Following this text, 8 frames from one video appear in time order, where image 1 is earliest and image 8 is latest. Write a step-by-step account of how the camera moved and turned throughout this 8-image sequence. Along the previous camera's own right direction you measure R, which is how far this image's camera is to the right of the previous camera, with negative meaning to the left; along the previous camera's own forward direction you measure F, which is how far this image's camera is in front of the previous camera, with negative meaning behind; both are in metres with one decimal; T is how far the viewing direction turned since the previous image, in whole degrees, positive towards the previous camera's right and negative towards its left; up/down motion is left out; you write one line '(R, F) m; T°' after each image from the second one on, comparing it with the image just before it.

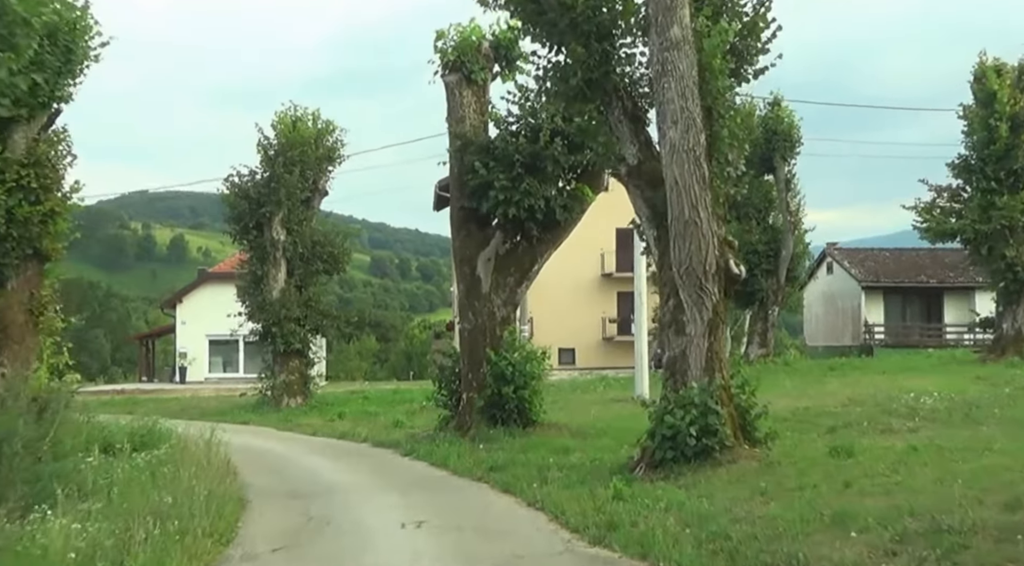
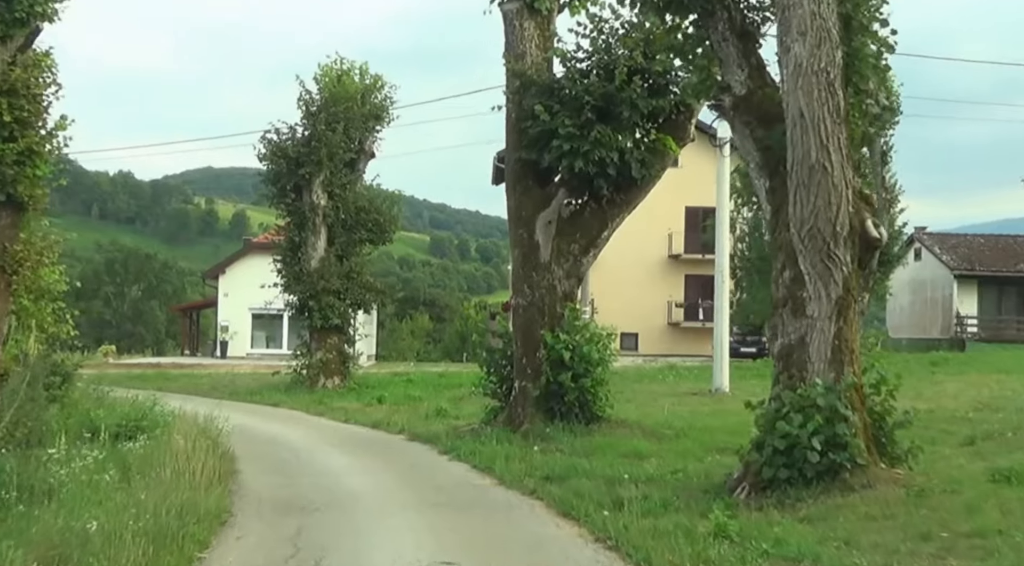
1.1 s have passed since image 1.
(-0.1, +3.0) m; -3°
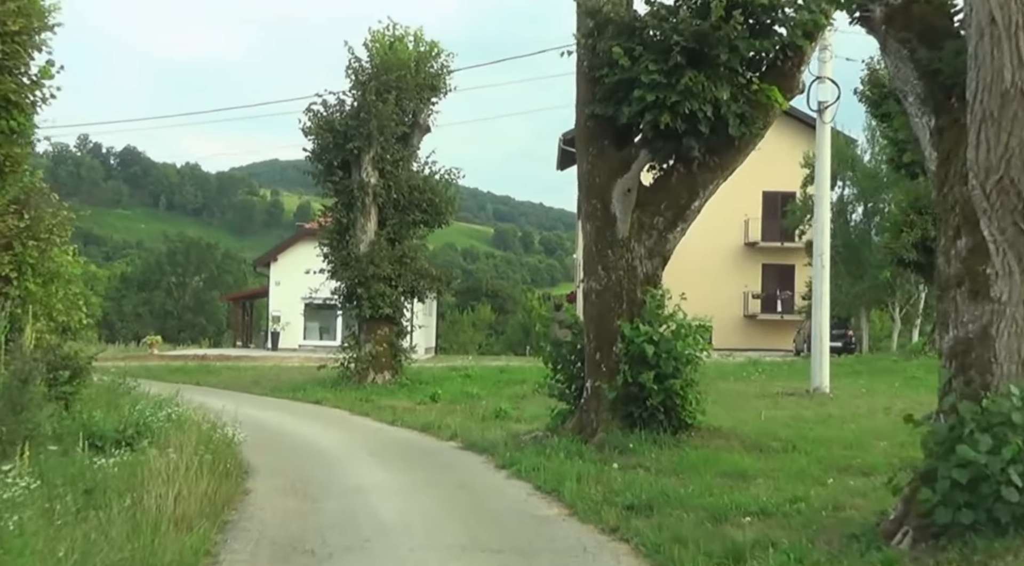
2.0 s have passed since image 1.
(-0.1, +2.5) m; -3°
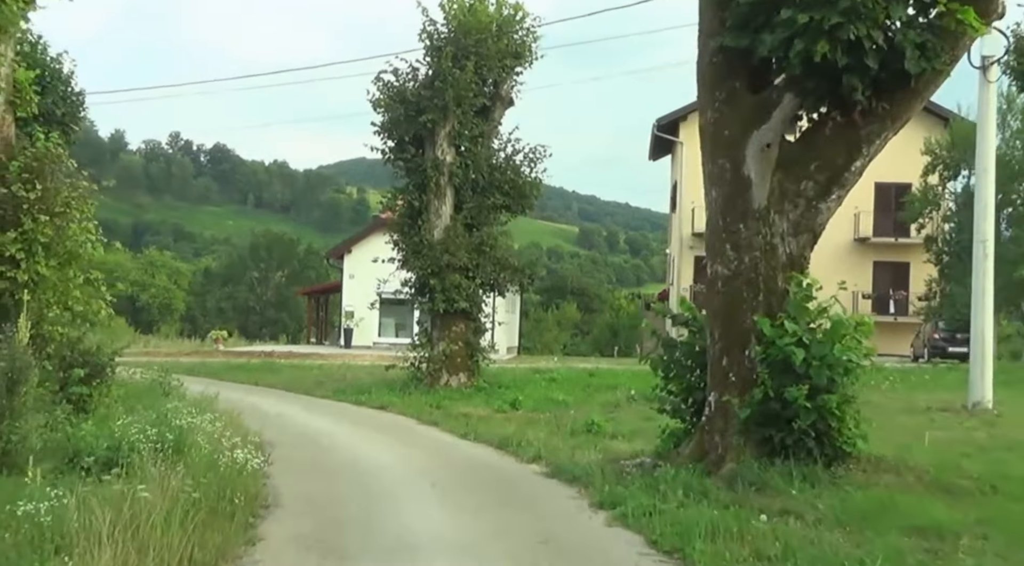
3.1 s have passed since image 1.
(-0.1, +2.9) m; -4°
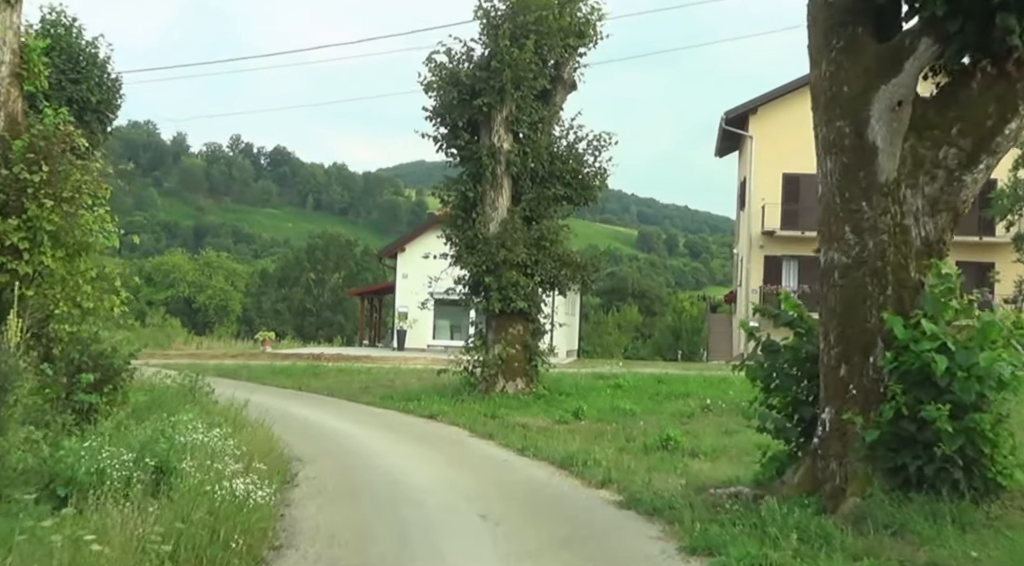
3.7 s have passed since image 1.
(-0.1, +1.8) m; -3°
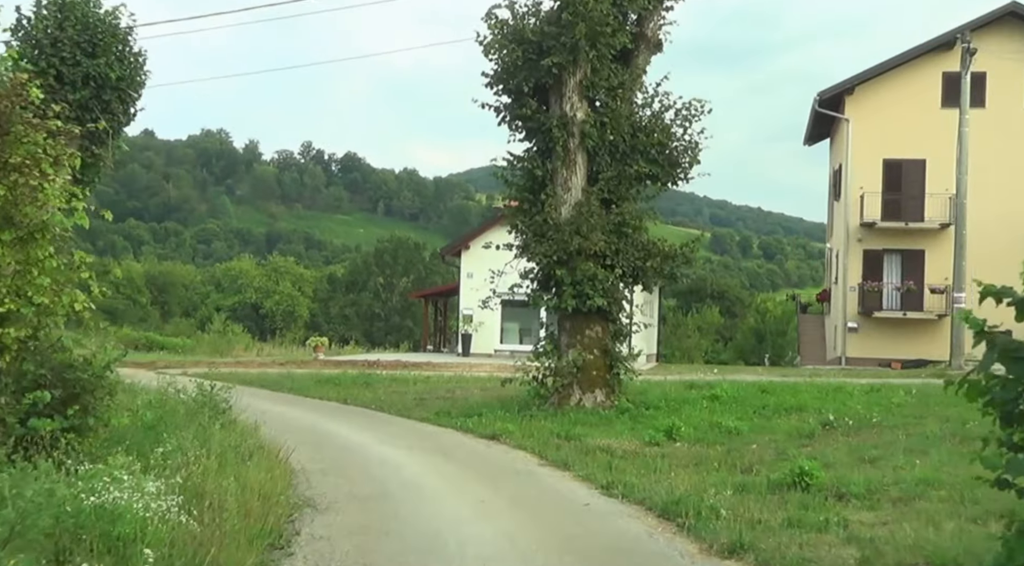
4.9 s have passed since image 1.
(-0.1, +3.2) m; -3°
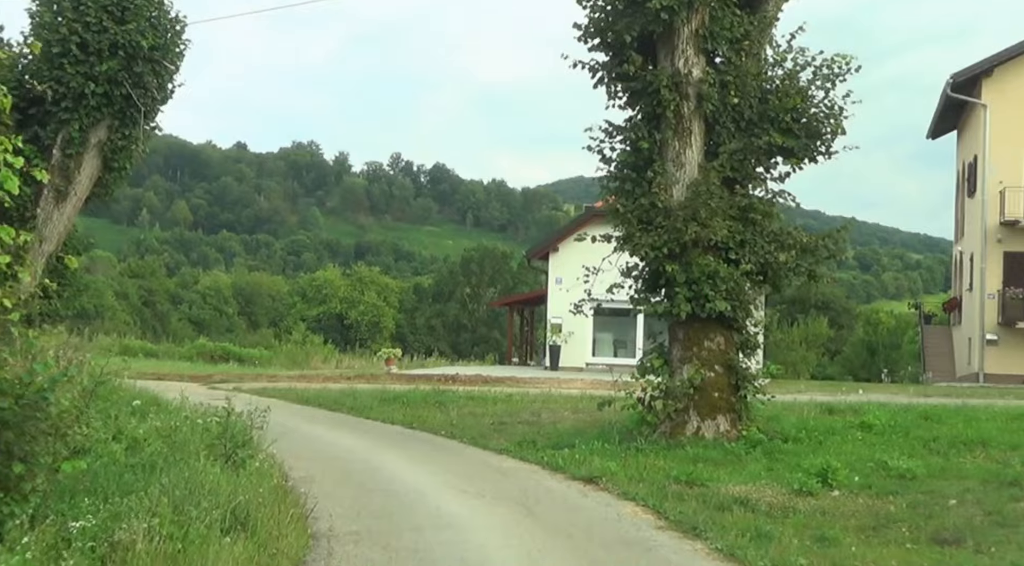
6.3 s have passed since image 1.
(-0.1, +3.4) m; -4°
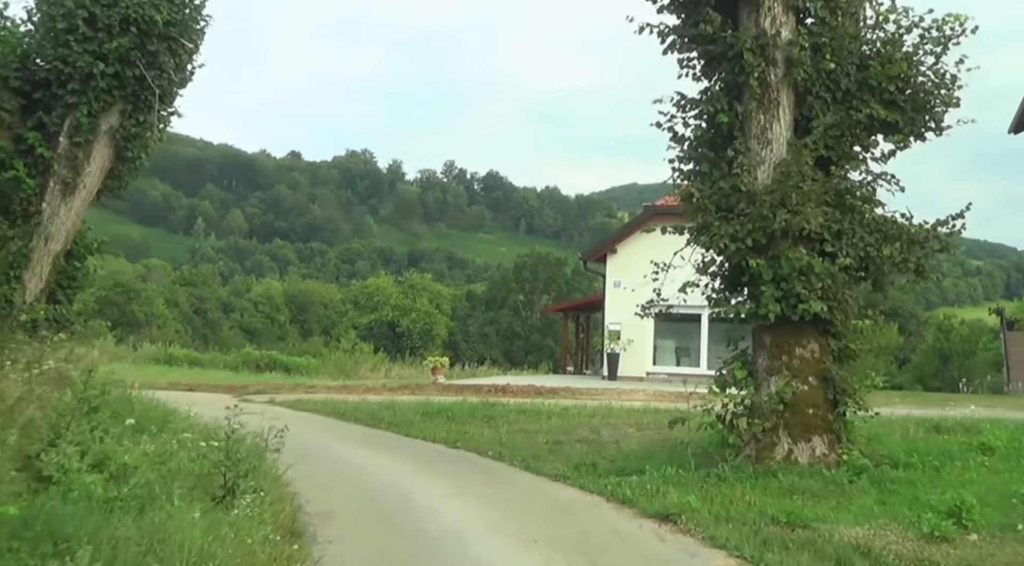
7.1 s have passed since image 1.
(0.0, +2.0) m; -3°
